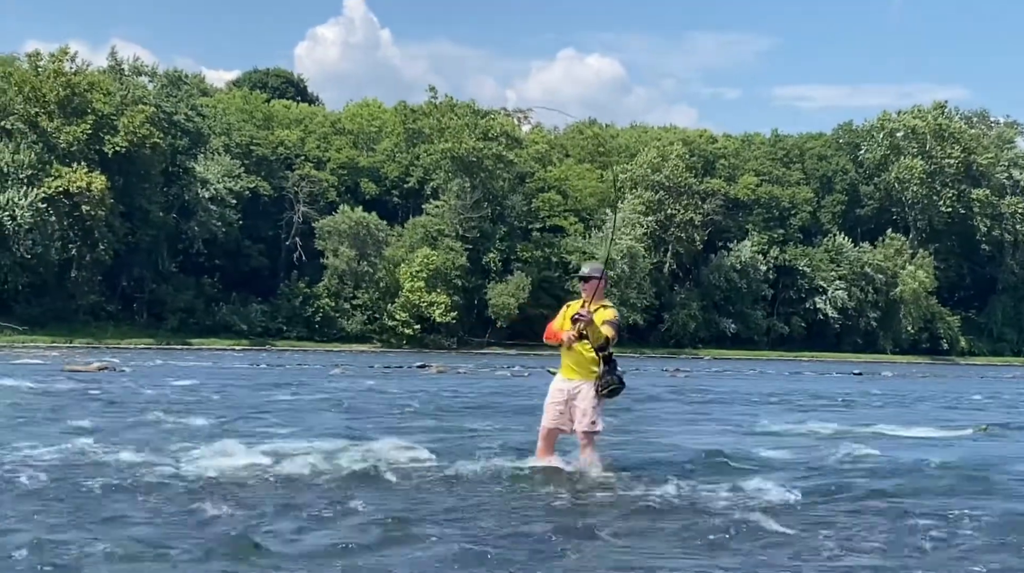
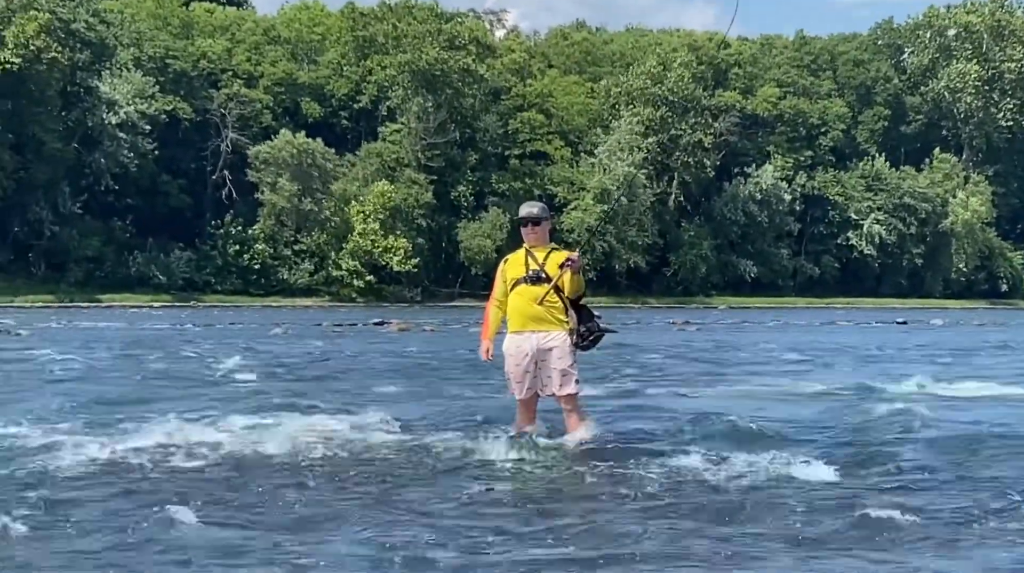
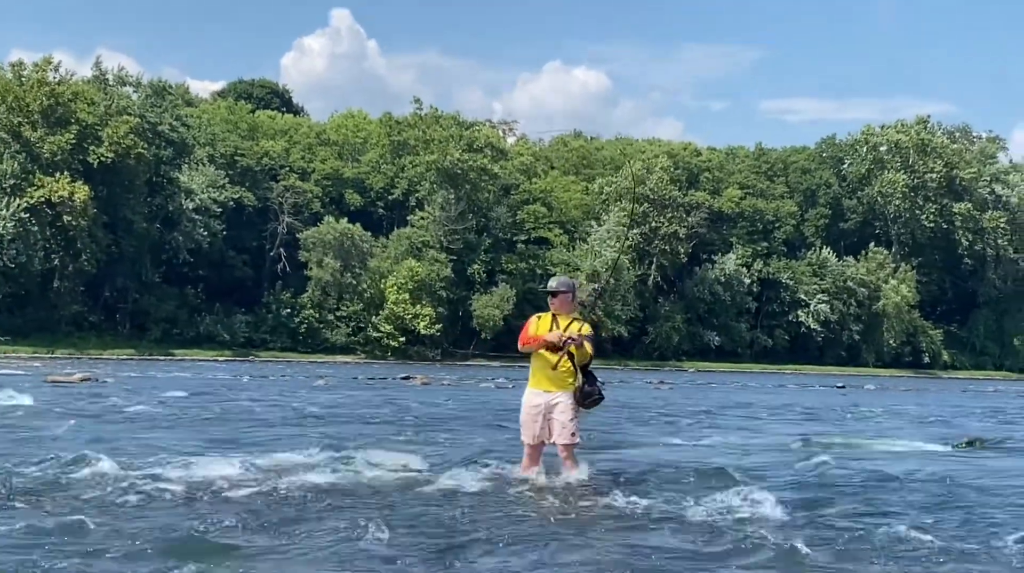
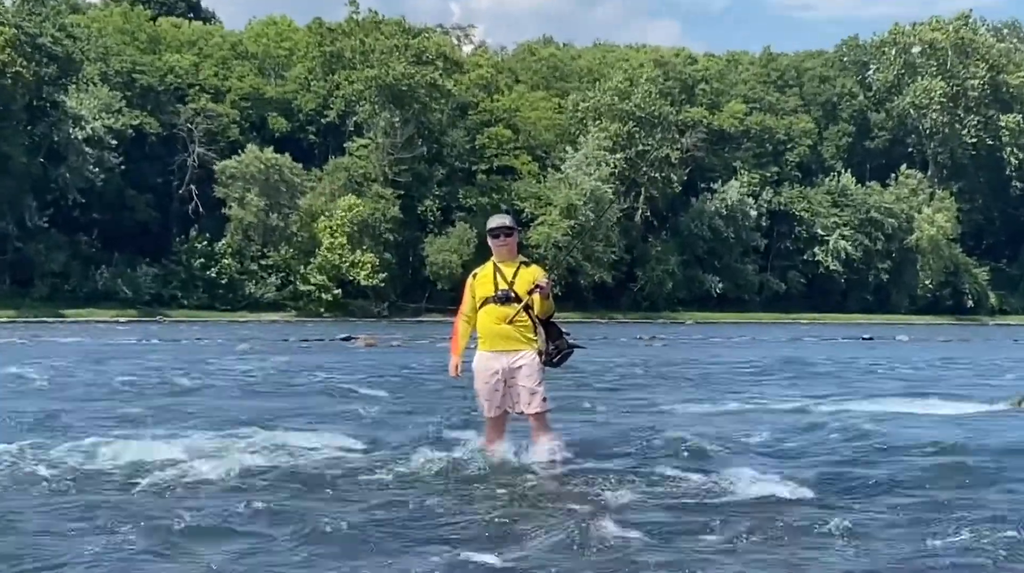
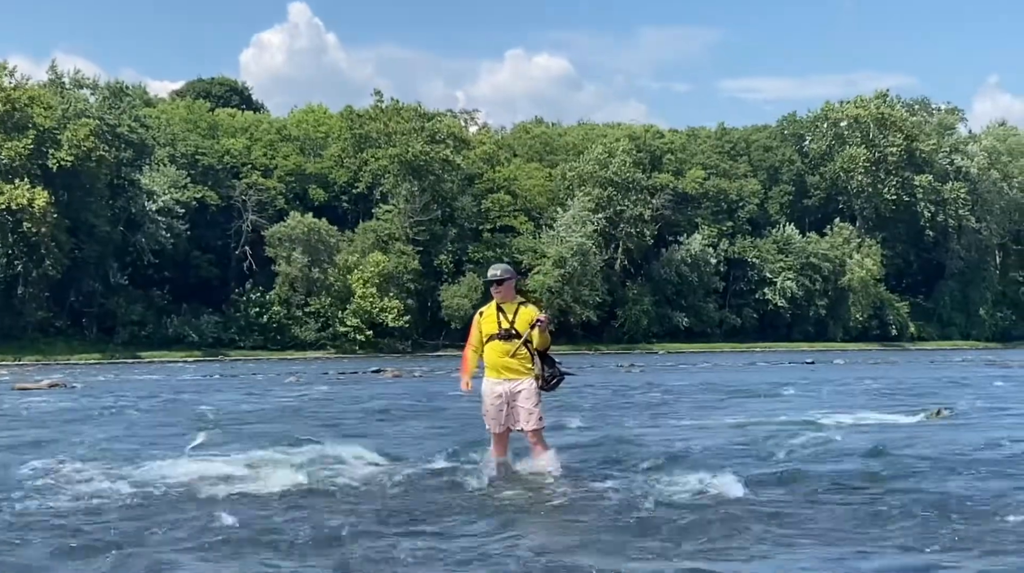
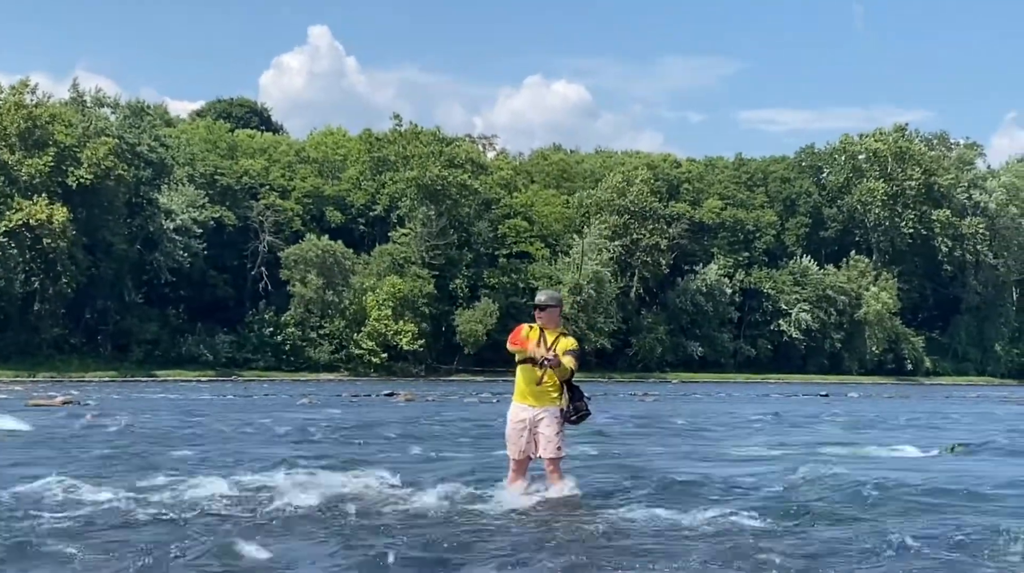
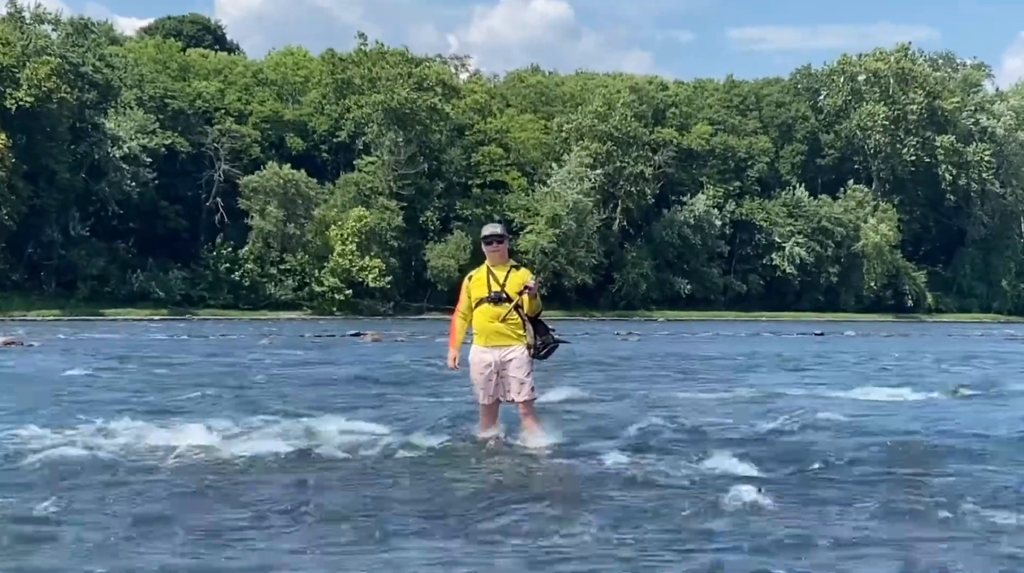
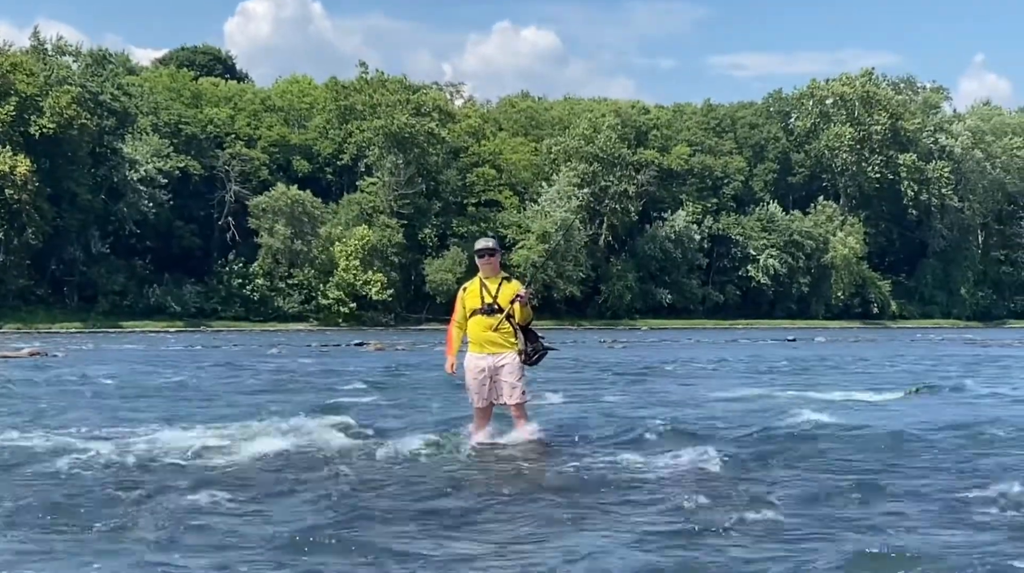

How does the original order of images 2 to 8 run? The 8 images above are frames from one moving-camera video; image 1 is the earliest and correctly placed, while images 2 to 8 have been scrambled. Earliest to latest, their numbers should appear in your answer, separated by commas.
3, 6, 5, 8, 7, 4, 2
